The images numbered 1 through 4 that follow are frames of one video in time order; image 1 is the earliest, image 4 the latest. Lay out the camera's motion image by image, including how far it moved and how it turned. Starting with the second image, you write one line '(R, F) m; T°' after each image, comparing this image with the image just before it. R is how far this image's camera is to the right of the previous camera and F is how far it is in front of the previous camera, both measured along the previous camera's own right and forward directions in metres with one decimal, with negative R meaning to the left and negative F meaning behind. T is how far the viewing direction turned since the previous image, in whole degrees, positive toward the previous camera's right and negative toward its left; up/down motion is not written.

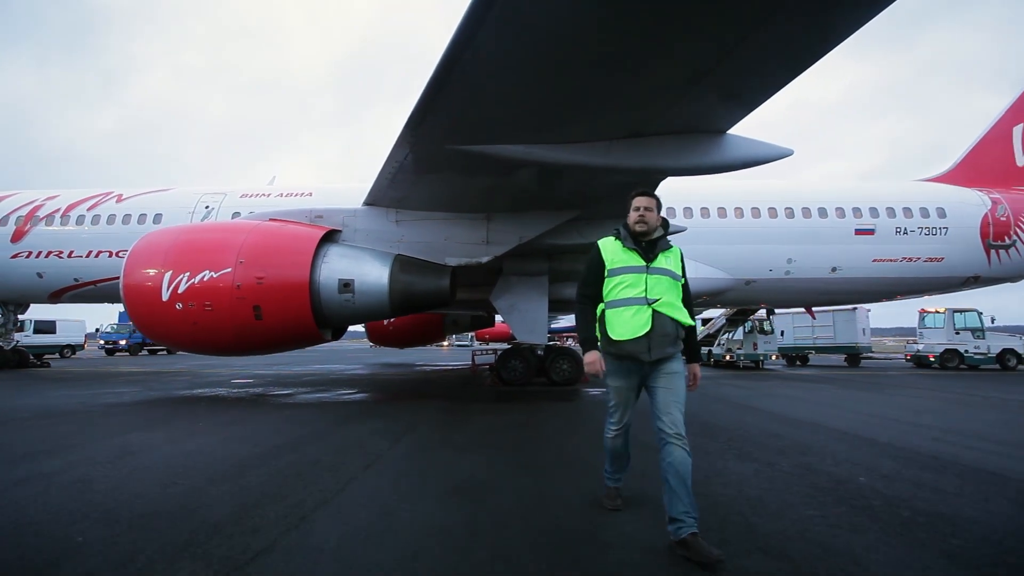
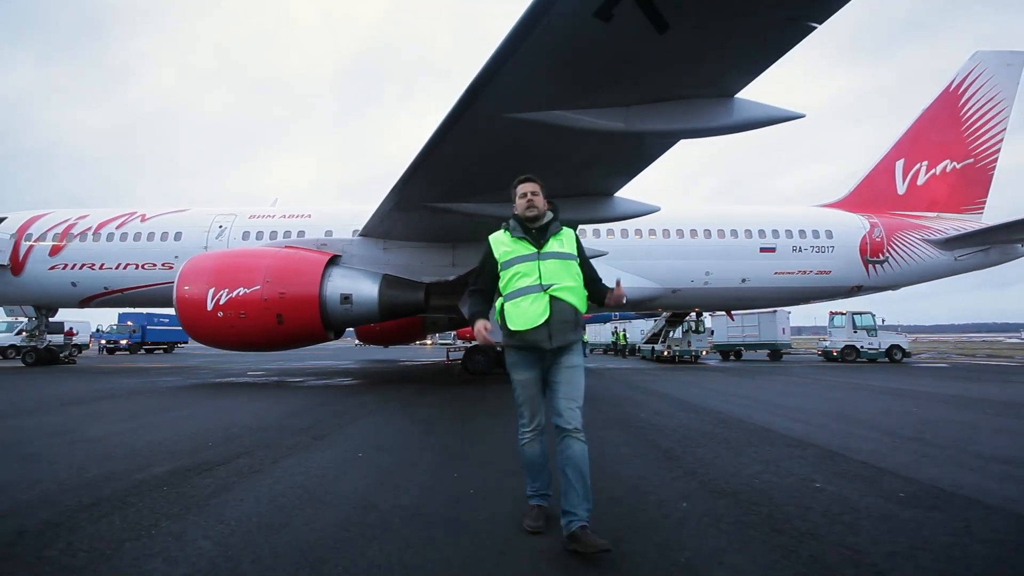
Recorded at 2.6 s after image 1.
(+0.4, -2.1) m; +2°
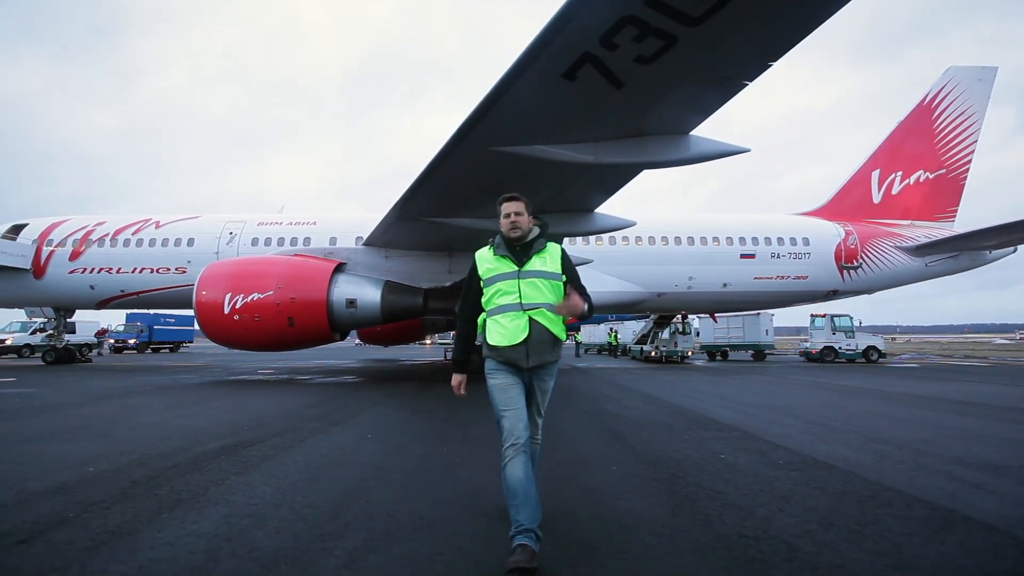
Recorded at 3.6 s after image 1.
(+0.1, -0.7) m; 0°
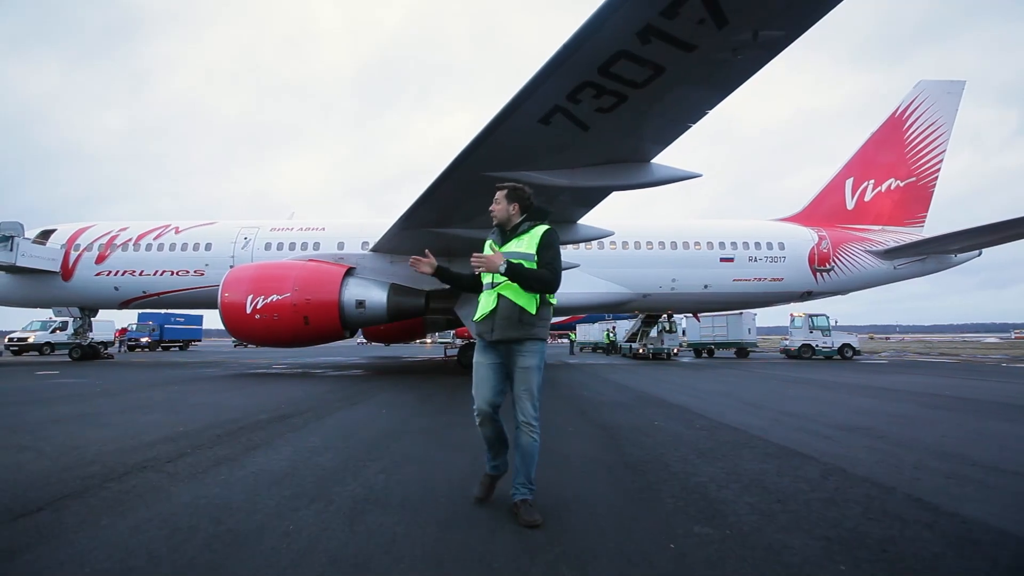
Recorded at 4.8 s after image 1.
(+0.1, -1.0) m; 0°
